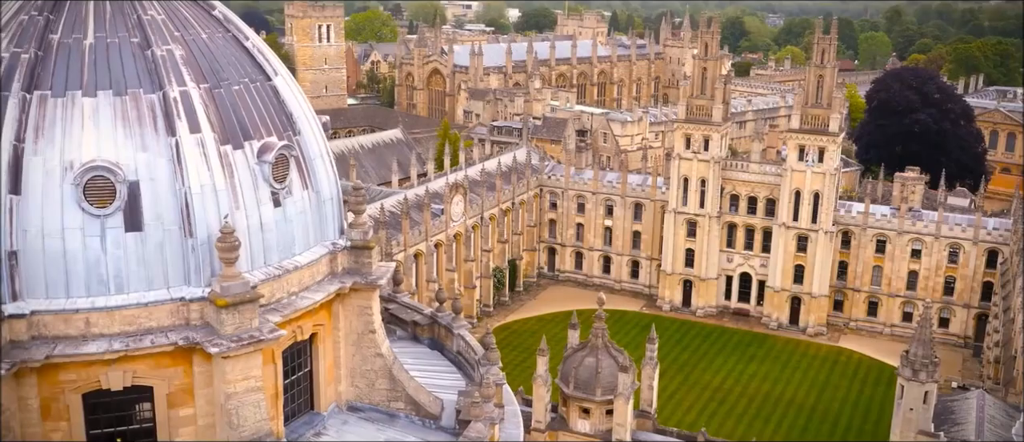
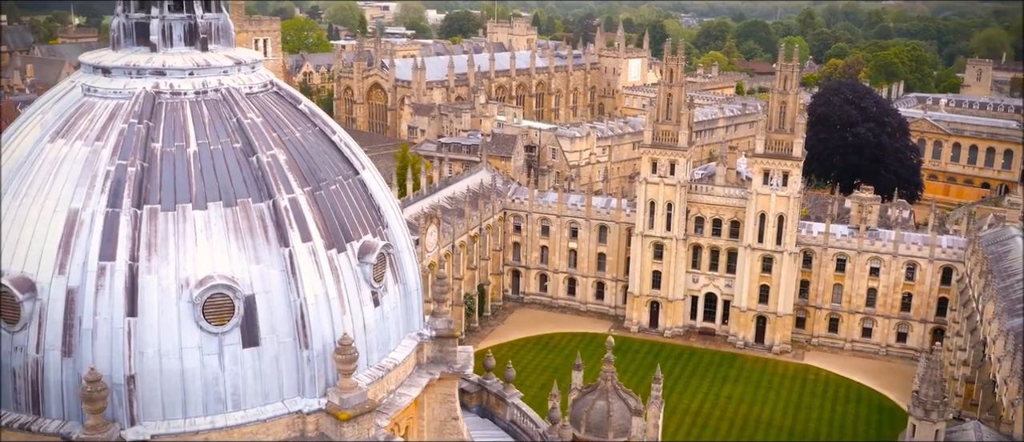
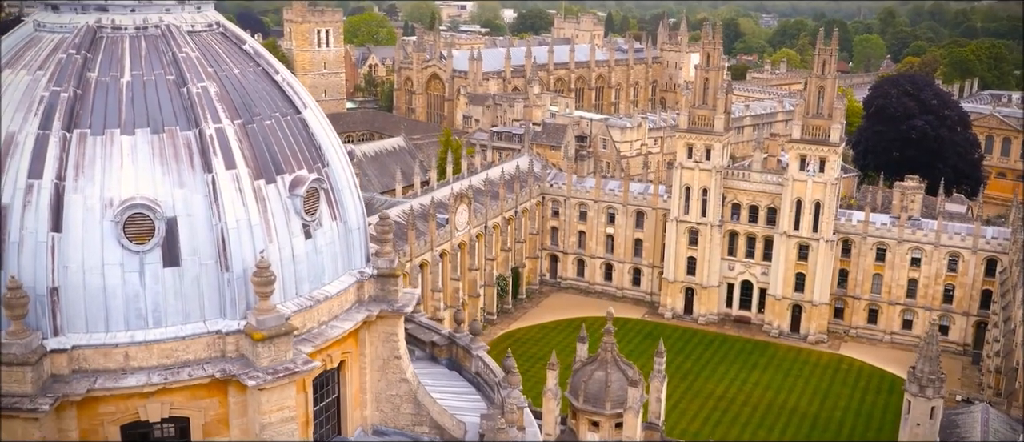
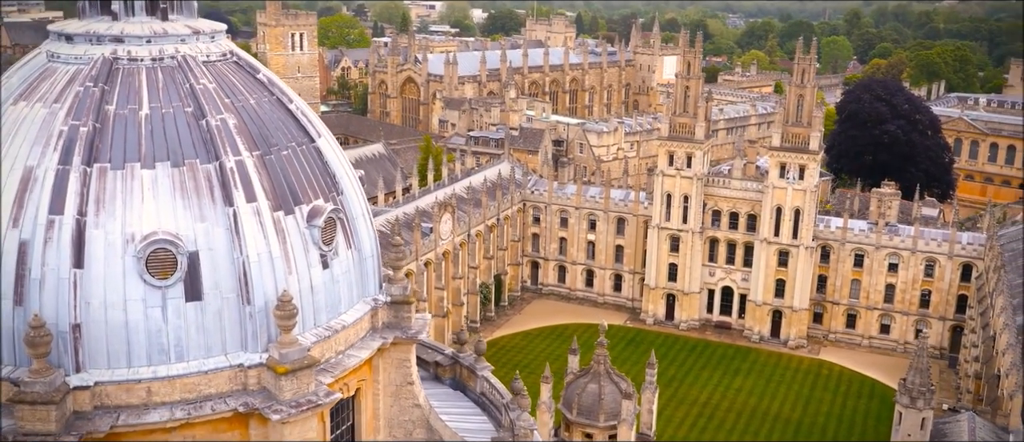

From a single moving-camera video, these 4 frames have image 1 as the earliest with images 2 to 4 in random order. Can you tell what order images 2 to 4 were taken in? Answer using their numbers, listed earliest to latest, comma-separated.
3, 4, 2
